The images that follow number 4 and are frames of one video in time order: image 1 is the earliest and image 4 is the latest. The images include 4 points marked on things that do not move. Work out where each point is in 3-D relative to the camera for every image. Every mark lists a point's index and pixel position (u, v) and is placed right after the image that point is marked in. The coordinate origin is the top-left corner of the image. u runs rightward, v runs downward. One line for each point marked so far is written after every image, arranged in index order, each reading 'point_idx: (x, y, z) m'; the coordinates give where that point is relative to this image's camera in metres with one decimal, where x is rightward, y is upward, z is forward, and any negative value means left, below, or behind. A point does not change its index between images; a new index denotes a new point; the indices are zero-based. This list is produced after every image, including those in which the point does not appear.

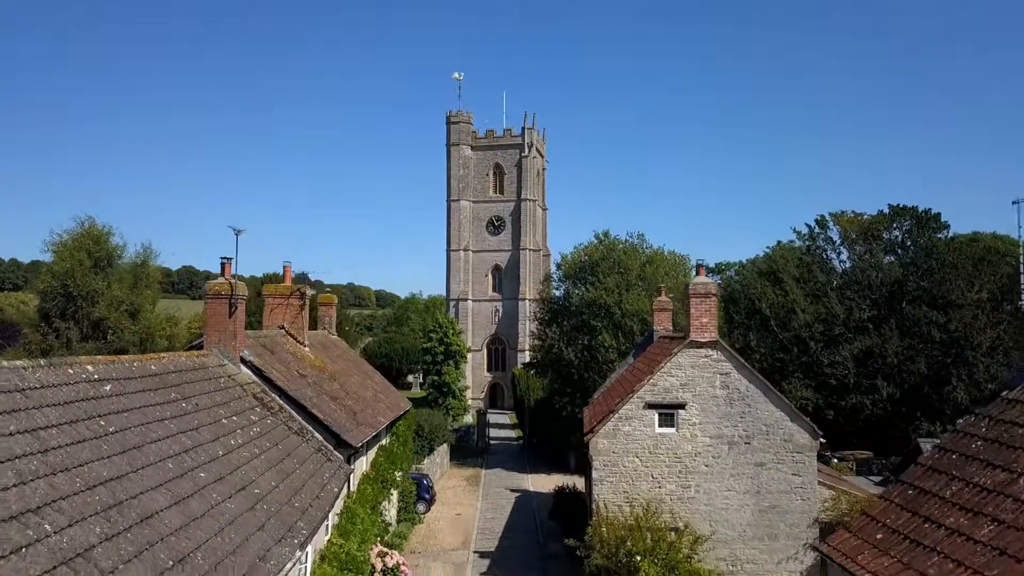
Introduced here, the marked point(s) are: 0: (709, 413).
0: (+5.0, -3.2, +17.8) m
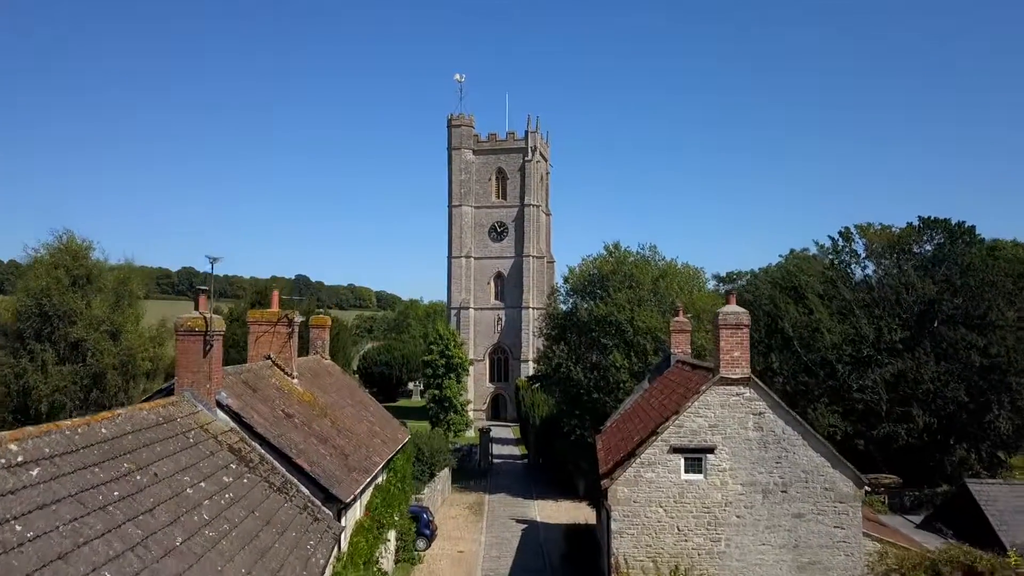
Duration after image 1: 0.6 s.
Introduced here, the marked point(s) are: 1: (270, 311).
0: (+5.2, -3.9, +16.0) m
1: (-6.6, -0.6, +19.3) m
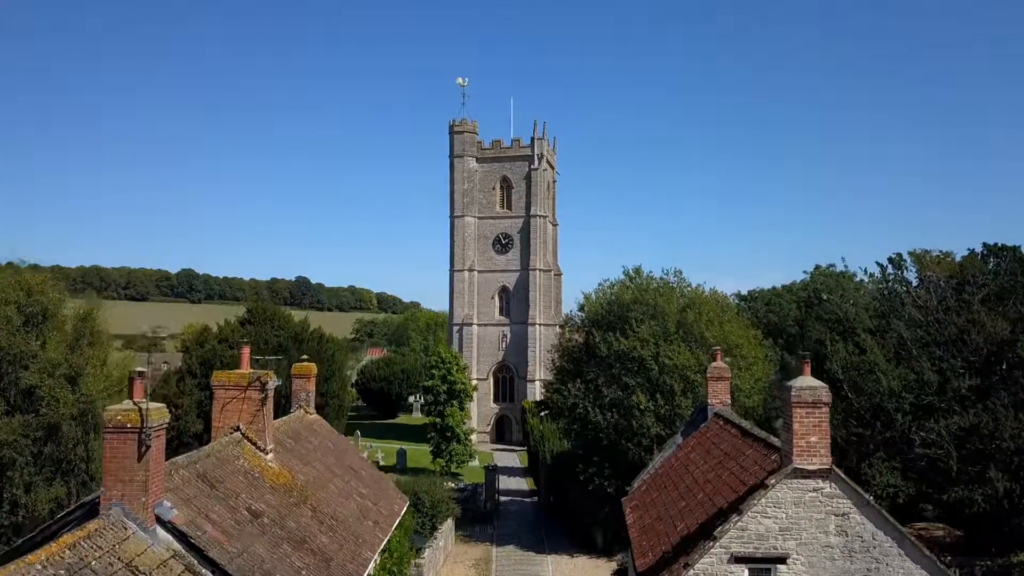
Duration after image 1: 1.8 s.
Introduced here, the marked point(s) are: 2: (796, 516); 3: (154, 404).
0: (+5.6, -5.1, +12.8) m
1: (-6.2, -1.9, +16.1) m
2: (+5.2, -4.2, +12.9) m
3: (-5.6, -1.8, +11.1) m
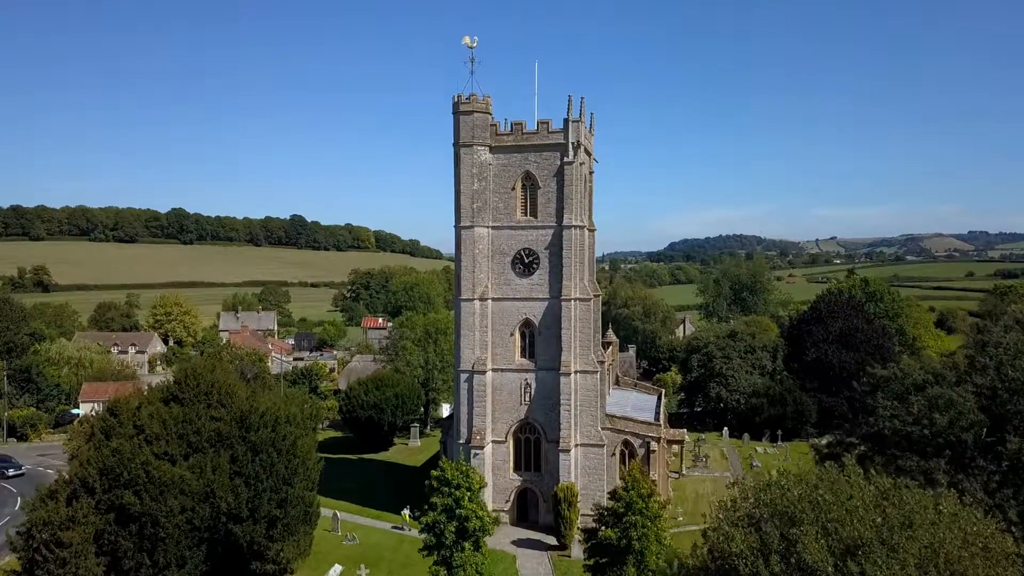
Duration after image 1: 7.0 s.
0: (+7.3, -12.0, -1.3) m
1: (-4.6, -8.5, +1.7) m
2: (+6.9, -11.0, -1.3) m
3: (-3.9, -8.9, -3.3) m
